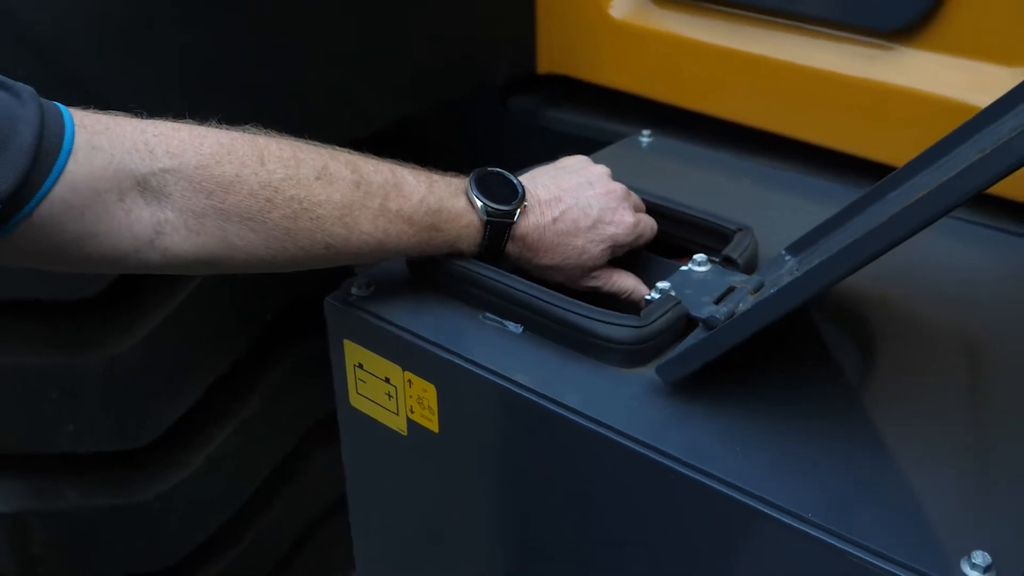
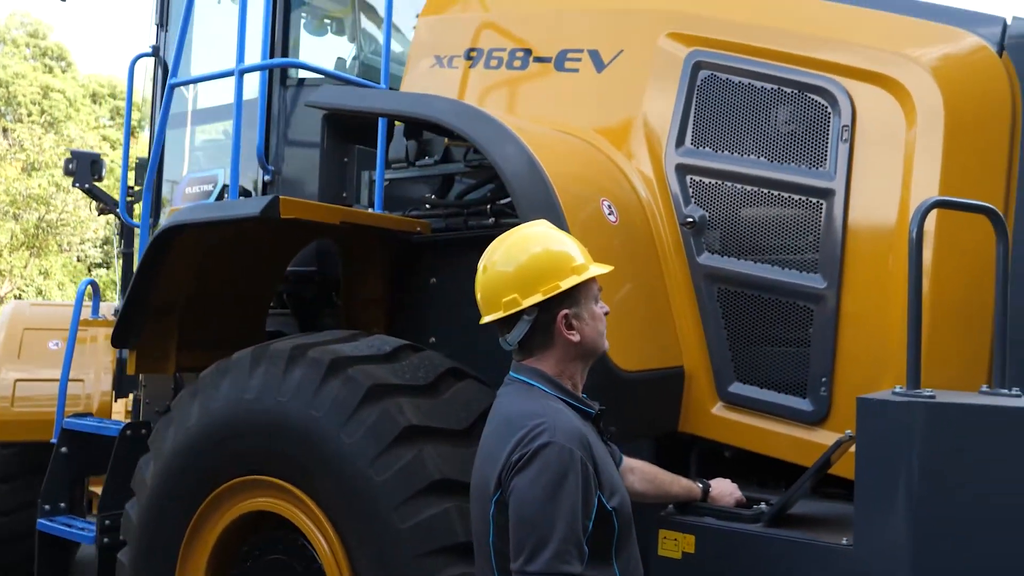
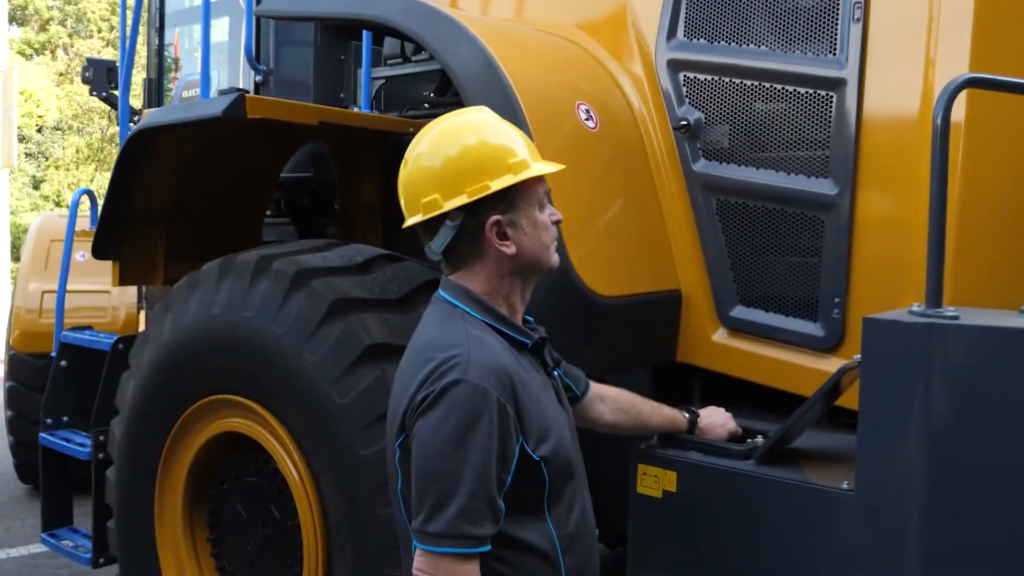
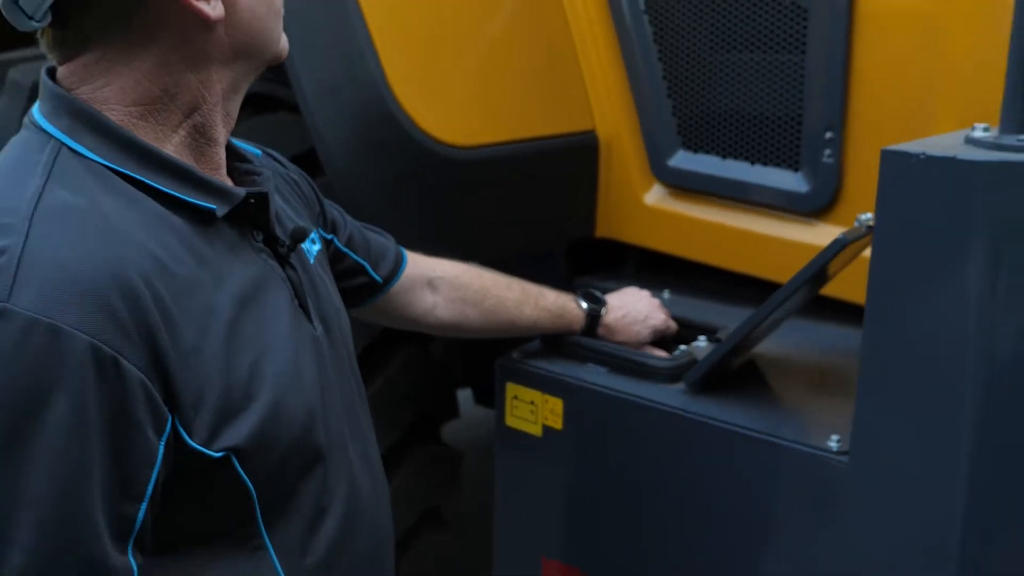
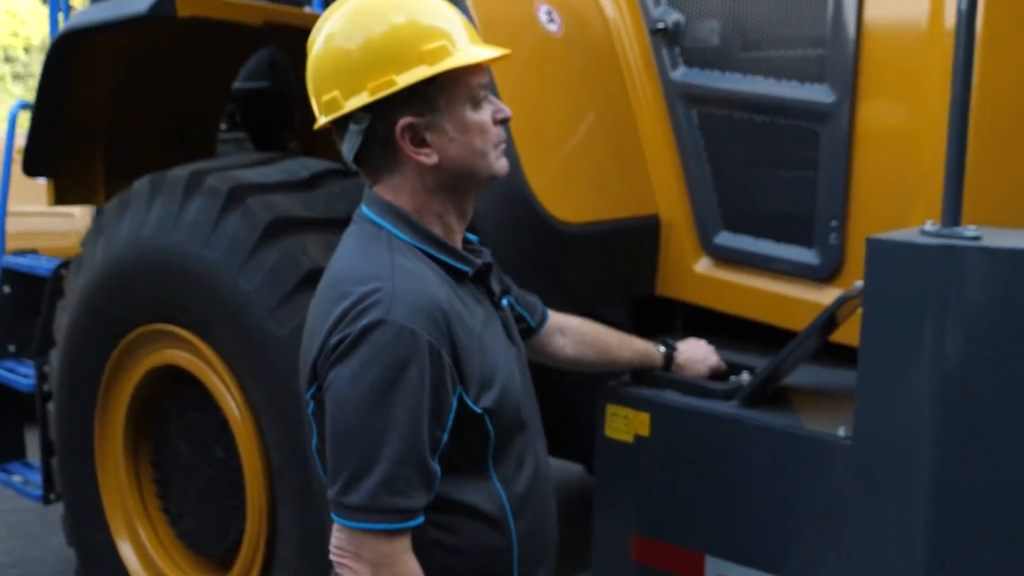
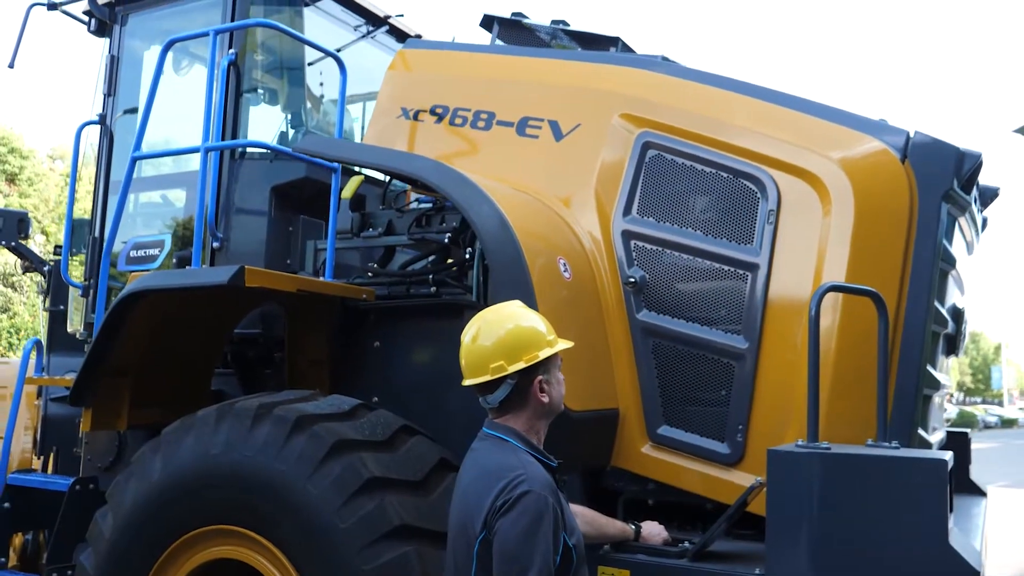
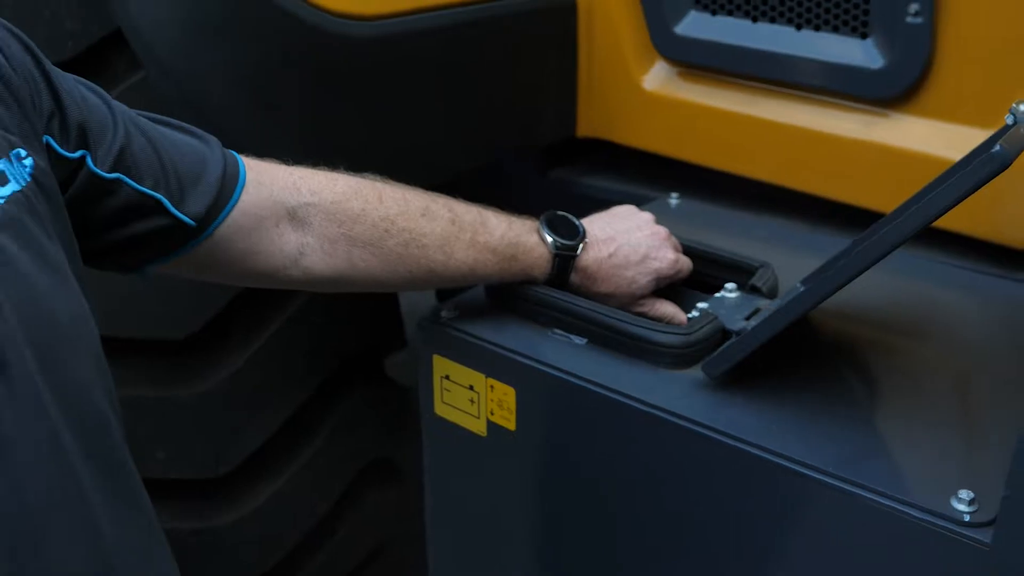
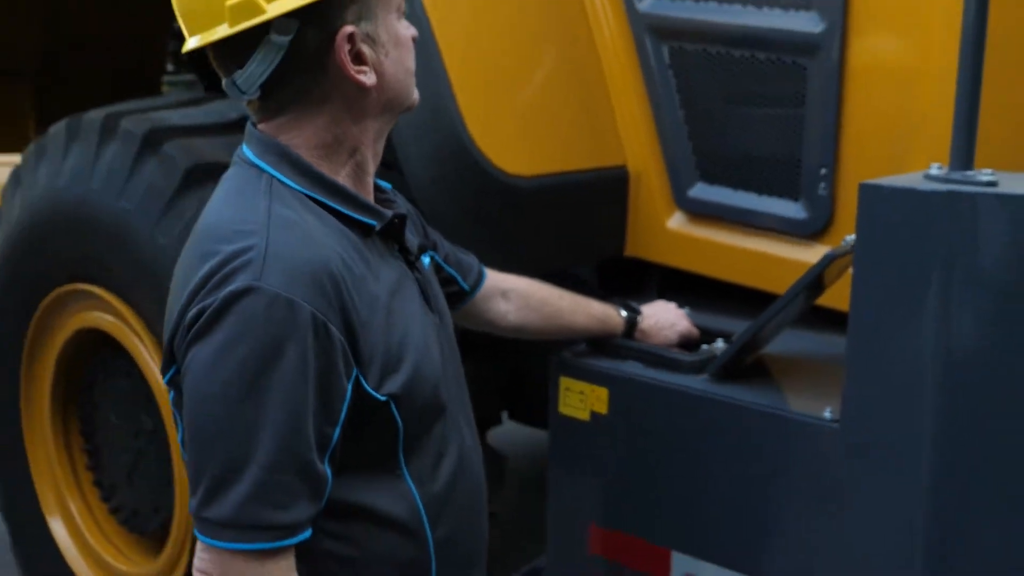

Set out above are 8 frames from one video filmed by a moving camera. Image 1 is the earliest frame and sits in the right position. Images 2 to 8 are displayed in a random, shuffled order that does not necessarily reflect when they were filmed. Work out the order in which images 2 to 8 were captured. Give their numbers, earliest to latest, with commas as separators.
7, 4, 8, 5, 3, 2, 6
